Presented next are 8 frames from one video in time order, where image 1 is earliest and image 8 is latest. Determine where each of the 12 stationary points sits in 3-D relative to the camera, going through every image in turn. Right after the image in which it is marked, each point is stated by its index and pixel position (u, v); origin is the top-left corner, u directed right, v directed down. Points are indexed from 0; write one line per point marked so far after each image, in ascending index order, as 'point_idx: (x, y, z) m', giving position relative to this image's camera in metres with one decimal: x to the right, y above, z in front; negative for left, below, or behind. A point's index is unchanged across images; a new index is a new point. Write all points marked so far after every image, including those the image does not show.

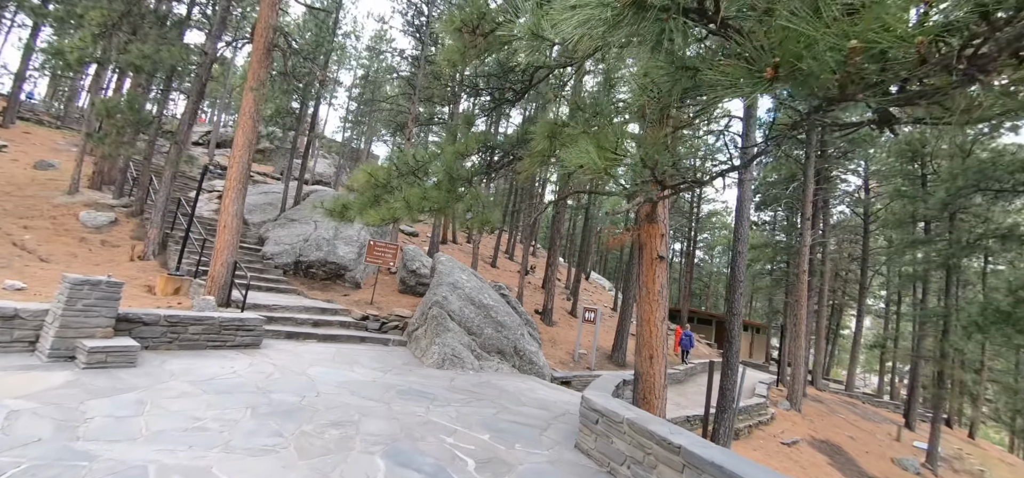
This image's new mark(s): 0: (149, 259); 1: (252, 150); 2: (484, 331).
0: (-7.4, -0.4, +8.9) m
1: (-4.4, +1.5, +7.3) m
2: (-0.5, -1.7, +7.9) m
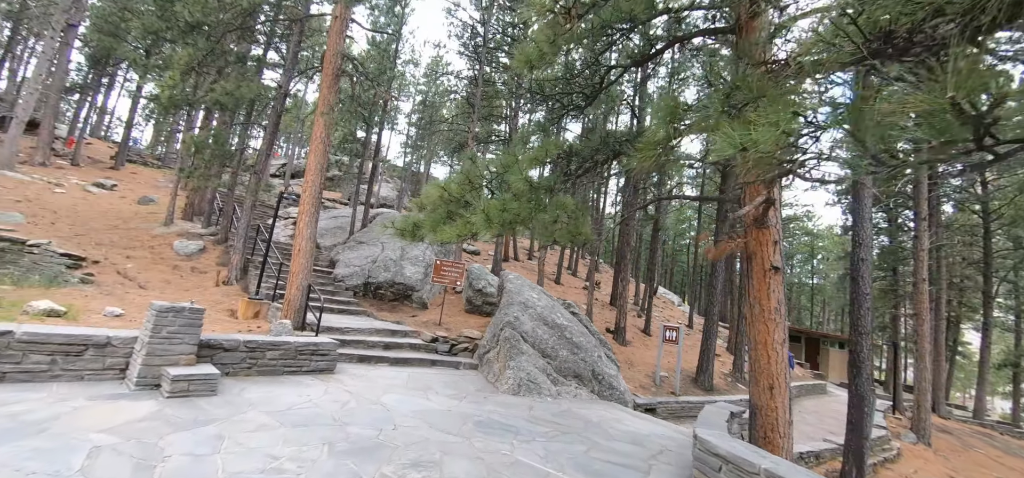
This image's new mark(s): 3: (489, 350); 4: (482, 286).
0: (-6.0, -1.0, +9.3) m
1: (-3.2, +1.1, +7.4) m
2: (+0.8, -1.9, +7.3) m
3: (-0.4, -1.9, +7.4) m
4: (-0.7, -1.2, +10.8) m
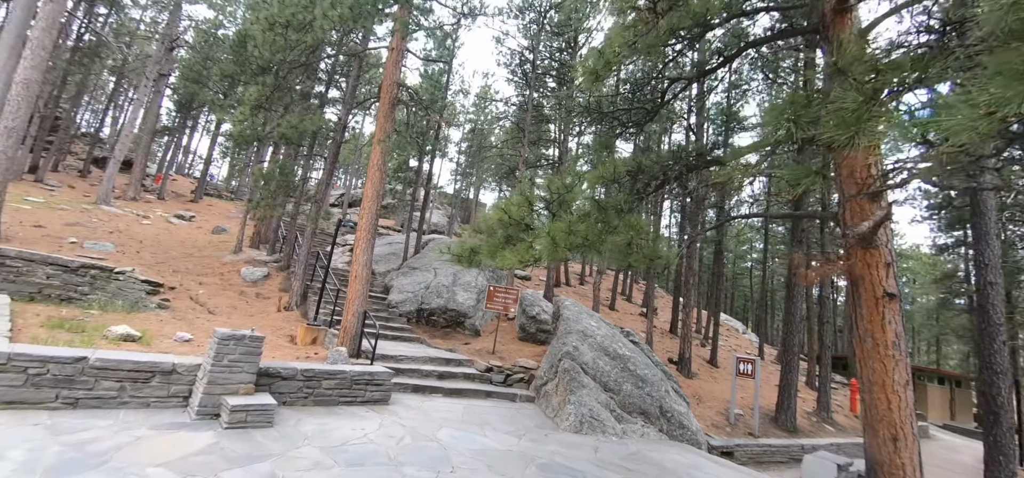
0: (-4.8, -1.5, +9.5) m
1: (-2.3, +0.7, +7.4) m
2: (+1.7, -2.3, +6.8) m
3: (+0.6, -2.3, +7.0) m
4: (+0.6, -1.8, +10.4) m
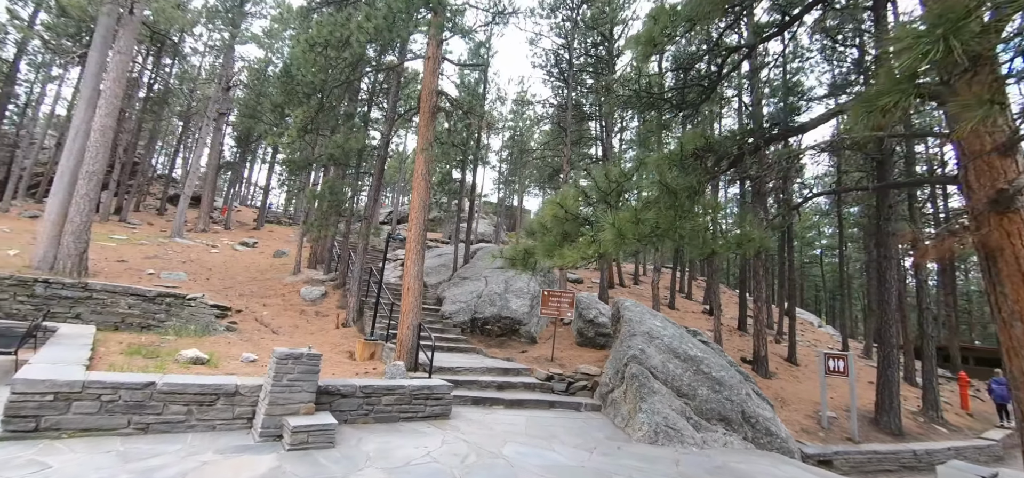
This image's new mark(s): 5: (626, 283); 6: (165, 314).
0: (-3.6, -1.9, +9.6) m
1: (-1.5, +0.5, +7.3) m
2: (+2.6, -2.2, +6.2) m
3: (+1.5, -2.3, +6.6) m
4: (+1.9, -1.8, +10.0) m
5: (+5.0, -1.9, +19.1) m
6: (-7.2, -1.6, +9.1) m
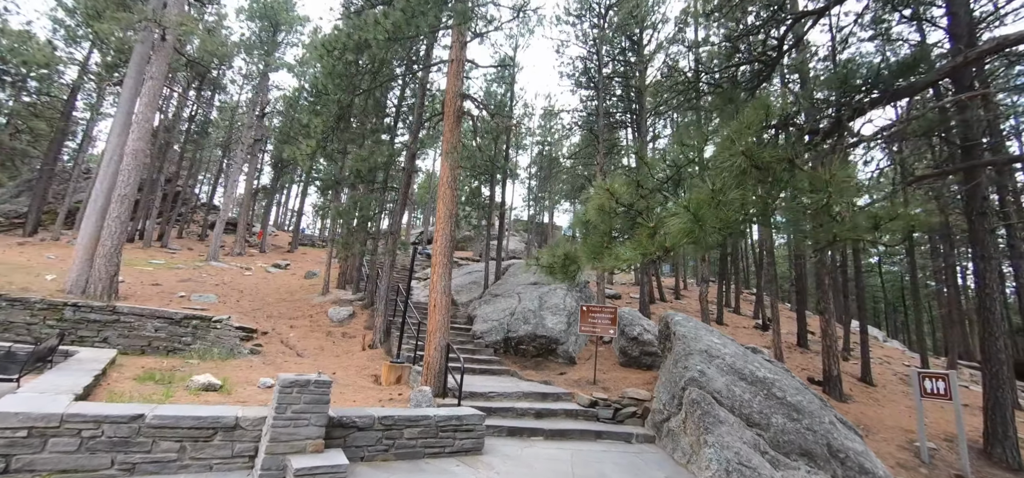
0: (-2.8, -2.3, +9.1) m
1: (-0.9, +0.3, +6.8) m
2: (+3.1, -2.2, +5.3) m
3: (+2.1, -2.3, +5.7) m
4: (+2.6, -2.0, +9.1) m
5: (+6.5, -2.4, +18.0) m
6: (-6.5, -2.0, +8.8) m
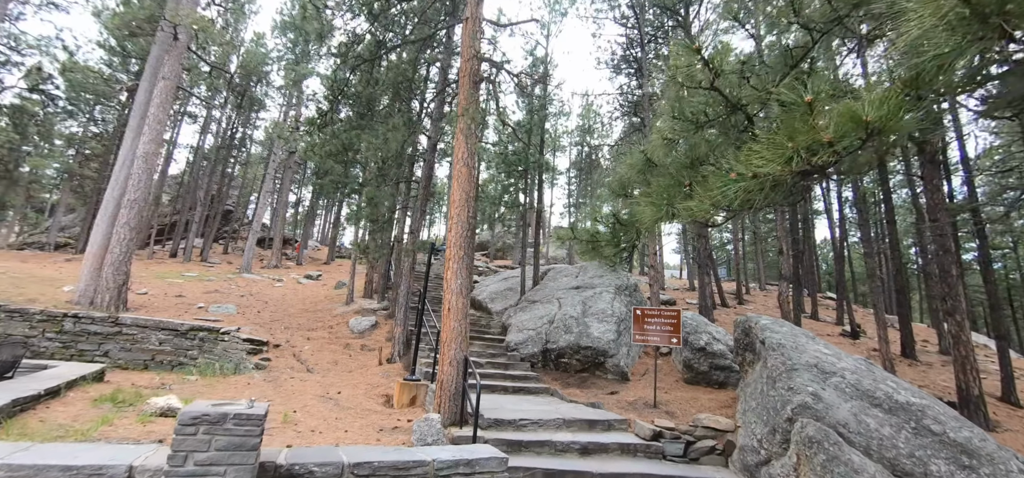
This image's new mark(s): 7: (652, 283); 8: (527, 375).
0: (-2.1, -2.2, +7.9) m
1: (-0.5, +0.5, +5.5) m
2: (+3.4, -1.9, +3.5) m
3: (+2.4, -2.1, +4.1) m
4: (+3.3, -1.8, +7.4) m
5: (+8.0, -2.4, +15.9) m
6: (-5.8, -2.1, +8.0) m
7: (+3.5, -1.1, +11.0) m
8: (+0.2, -2.3, +7.5) m
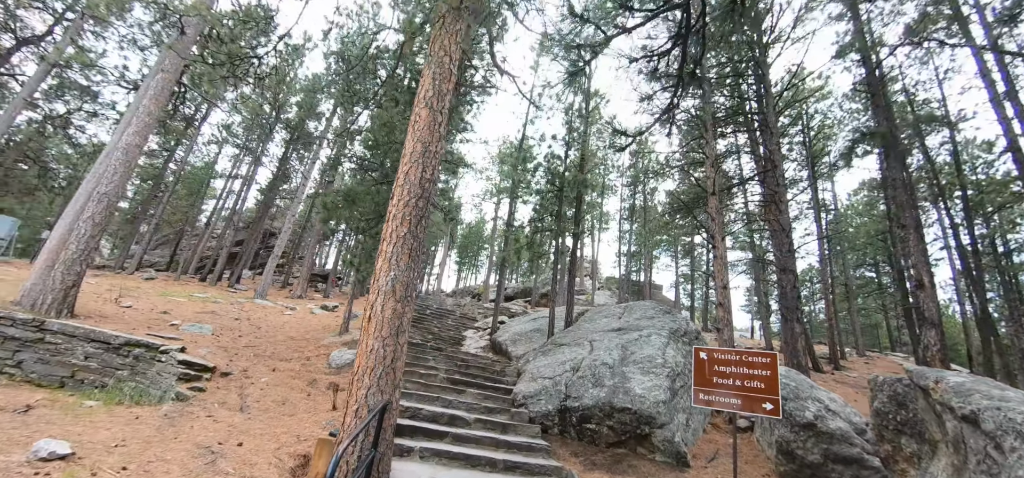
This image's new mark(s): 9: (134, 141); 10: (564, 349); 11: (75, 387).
0: (-2.1, -2.3, +5.8) m
1: (-0.7, +0.7, +3.6) m
2: (+2.9, -1.5, +0.8) m
3: (+2.0, -1.7, +1.5) m
4: (+3.3, -1.9, +4.7) m
5: (+8.9, -3.8, +12.4) m
6: (-5.7, -2.0, +6.4) m
7: (+4.0, -1.8, +8.3) m
8: (+0.2, -2.4, +5.1) m
9: (-7.2, +1.9, +8.3) m
10: (+0.9, -1.9, +7.7) m
11: (-6.2, -2.1, +6.2) m
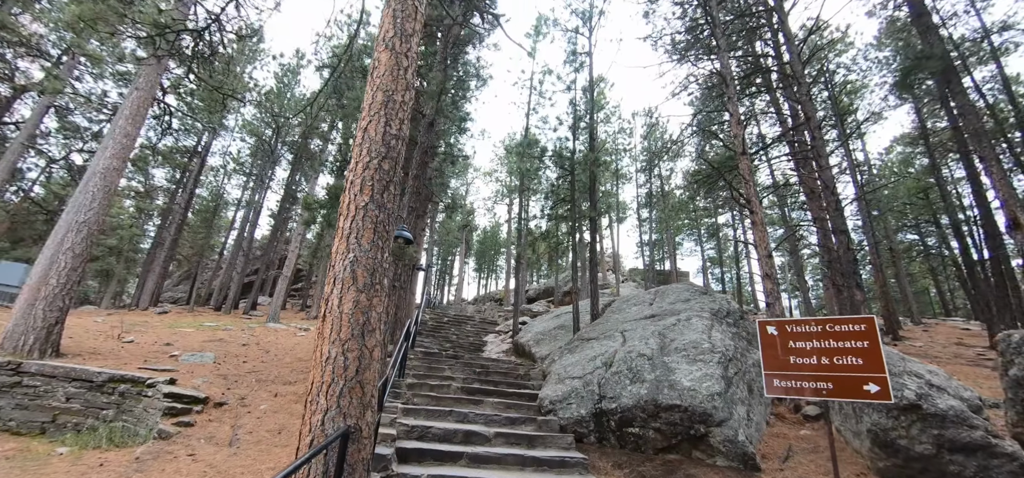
0: (-1.8, -2.2, +5.1) m
1: (-0.7, +0.8, +2.8) m
2: (+2.9, -1.0, -0.1) m
3: (+2.0, -1.3, +0.6) m
4: (+3.5, -1.4, +3.7) m
5: (+9.6, -2.7, +11.2) m
6: (-5.4, -2.3, +5.8) m
7: (+4.3, -1.1, +7.3) m
8: (+0.5, -2.1, +4.3) m
9: (-7.2, +1.4, +7.8) m
10: (+1.3, -1.6, +6.8) m
11: (-5.9, -2.5, +5.6) m
